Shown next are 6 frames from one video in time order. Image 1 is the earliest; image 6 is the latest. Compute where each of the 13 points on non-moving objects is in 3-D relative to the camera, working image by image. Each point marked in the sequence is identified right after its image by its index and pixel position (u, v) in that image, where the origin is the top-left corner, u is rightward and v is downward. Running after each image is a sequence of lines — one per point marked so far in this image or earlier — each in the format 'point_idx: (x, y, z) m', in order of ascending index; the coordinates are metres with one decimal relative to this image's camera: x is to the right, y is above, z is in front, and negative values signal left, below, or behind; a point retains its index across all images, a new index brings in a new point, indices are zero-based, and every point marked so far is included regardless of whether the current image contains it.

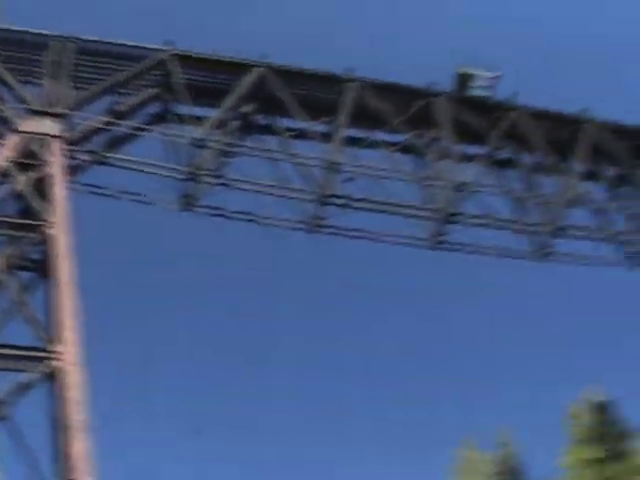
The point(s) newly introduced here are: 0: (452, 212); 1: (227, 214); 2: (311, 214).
0: (+2.5, +0.5, +19.8) m
1: (-1.5, +0.4, +16.8) m
2: (-0.2, +0.5, +18.7) m
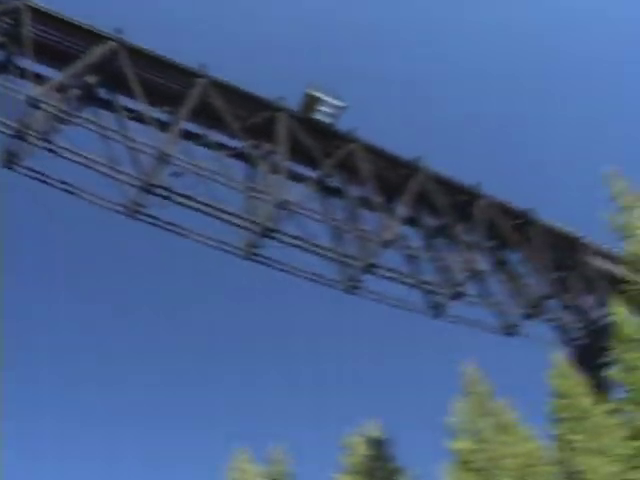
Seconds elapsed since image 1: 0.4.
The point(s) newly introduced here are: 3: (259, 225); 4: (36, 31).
0: (-0.9, +0.2, +20.0) m
1: (-4.3, +0.9, +16.4) m
2: (-3.3, +0.7, +18.5) m
3: (-1.2, +0.3, +19.9) m
4: (-5.4, +3.9, +19.7) m
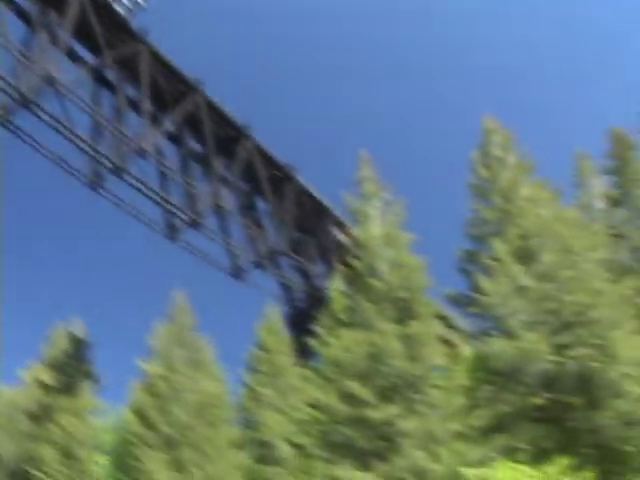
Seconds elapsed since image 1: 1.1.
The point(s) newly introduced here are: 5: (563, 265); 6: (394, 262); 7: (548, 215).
0: (-5.4, +2.6, +19.1) m
1: (-7.5, +3.8, +14.8) m
2: (-7.1, +3.6, +17.1) m
3: (-5.5, +2.7, +19.0) m
4: (-8.3, +7.4, +17.7) m
5: (+3.8, -0.4, +16.4) m
6: (+1.1, -0.3, +16.2) m
7: (+3.8, +0.4, +17.6) m
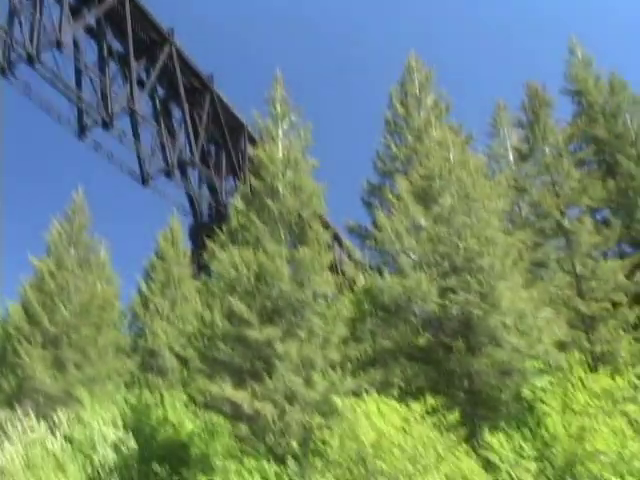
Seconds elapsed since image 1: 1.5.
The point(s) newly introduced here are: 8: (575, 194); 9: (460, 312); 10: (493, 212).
0: (-6.7, +4.7, +18.3) m
1: (-8.3, +5.9, +13.7) m
2: (-8.1, +5.8, +16.0) m
3: (-6.8, +4.8, +18.1) m
4: (-8.8, +9.7, +16.3) m
5: (+2.2, +0.5, +16.5) m
6: (-0.4, +0.8, +16.1) m
7: (+2.3, +1.4, +17.7) m
8: (+4.5, +0.8, +18.7) m
9: (+2.0, -1.0, +15.2) m
10: (+2.8, +0.4, +16.8) m
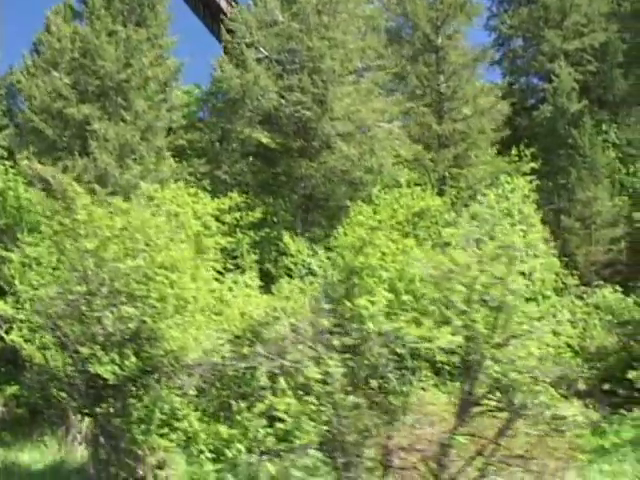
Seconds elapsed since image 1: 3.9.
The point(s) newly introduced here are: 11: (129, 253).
0: (-8.4, +8.9, +16.3) m
1: (-9.8, +9.5, +11.5) m
2: (-9.6, +9.7, +13.8) m
3: (-8.5, +9.1, +16.1) m
4: (-9.9, +13.7, +13.4) m
5: (0.0, +3.5, +15.7) m
6: (-2.6, +4.1, +15.1) m
7: (+0.1, +4.5, +16.7) m
8: (+2.3, +4.0, +17.9) m
9: (-0.4, +1.8, +14.7) m
10: (+0.5, +3.4, +16.0) m
11: (-1.7, -0.1, +9.1) m
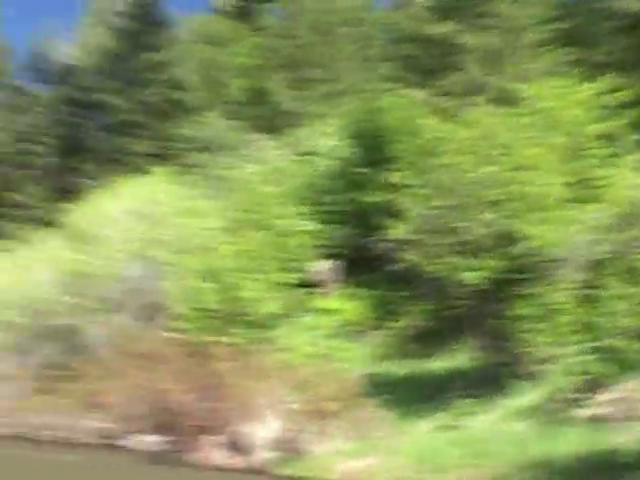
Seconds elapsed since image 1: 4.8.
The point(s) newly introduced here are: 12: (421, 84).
0: (-3.3, +9.5, +18.0) m
1: (-6.6, +9.2, +14.3) m
2: (-5.6, +9.8, +16.3) m
3: (-3.5, +9.6, +18.0) m
4: (-6.7, +13.6, +15.8) m
5: (+5.0, +5.3, +14.3) m
6: (+2.3, +5.4, +14.9) m
7: (+5.2, +6.5, +15.1) m
8: (+7.8, +6.4, +15.3) m
9: (+4.6, +3.5, +13.7) m
10: (+5.6, +5.4, +14.4) m
11: (+1.5, +0.7, +9.2) m
12: (+1.4, +2.2, +14.4) m
